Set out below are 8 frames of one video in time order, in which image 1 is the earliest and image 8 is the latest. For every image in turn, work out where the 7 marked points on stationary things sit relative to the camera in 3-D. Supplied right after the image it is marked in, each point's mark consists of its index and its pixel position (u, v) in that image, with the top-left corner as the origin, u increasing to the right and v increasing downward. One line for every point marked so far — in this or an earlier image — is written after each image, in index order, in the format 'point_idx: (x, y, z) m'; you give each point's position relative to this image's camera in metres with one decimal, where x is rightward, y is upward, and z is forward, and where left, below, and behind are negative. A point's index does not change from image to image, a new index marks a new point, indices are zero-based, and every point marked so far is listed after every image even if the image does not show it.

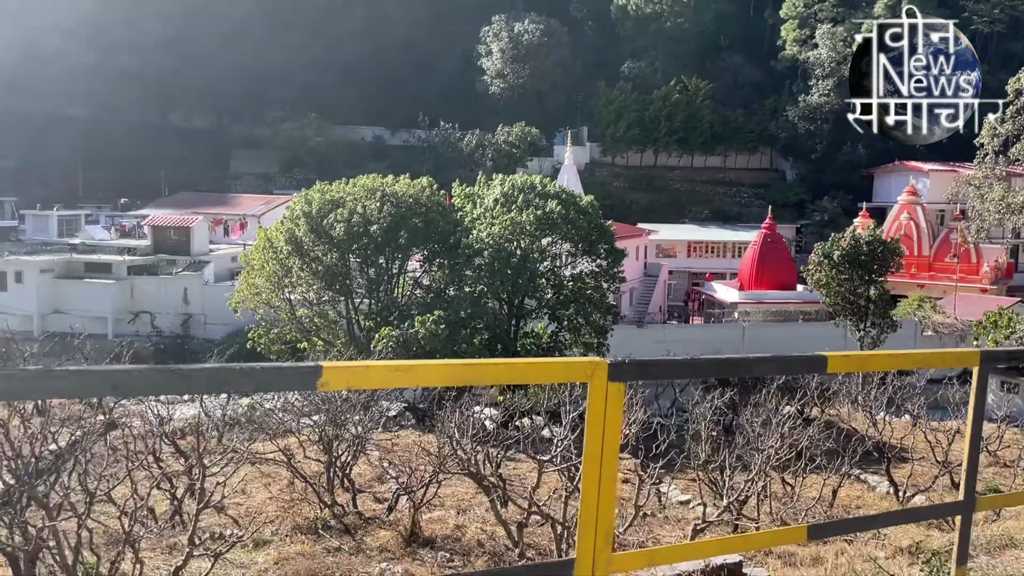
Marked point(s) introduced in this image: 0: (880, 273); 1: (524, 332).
0: (+7.2, +0.3, +17.4) m
1: (+0.3, -0.8, +15.8) m
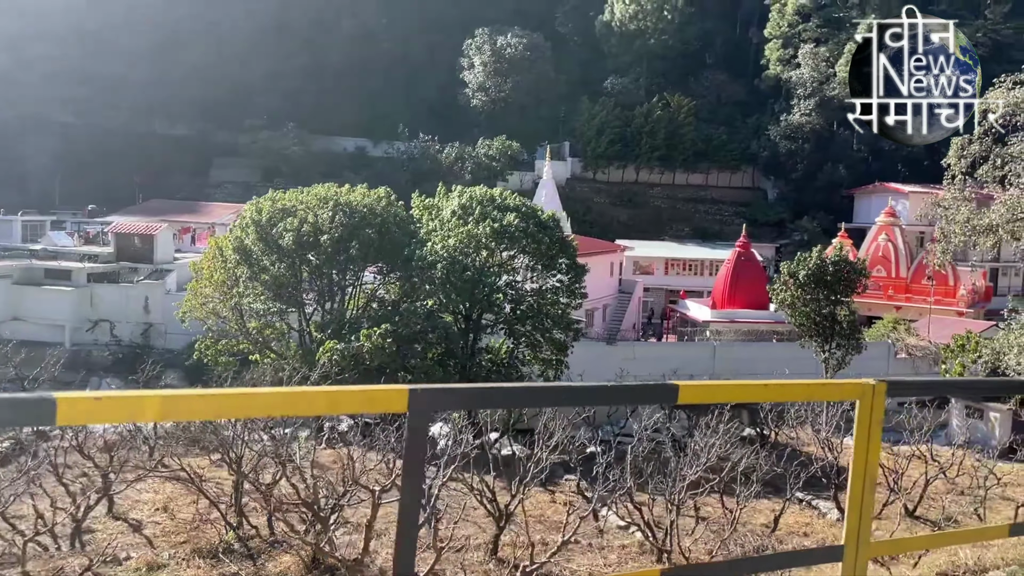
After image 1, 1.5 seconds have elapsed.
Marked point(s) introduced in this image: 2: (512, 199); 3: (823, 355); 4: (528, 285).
0: (+6.5, -0.1, +17.1) m
1: (-0.5, -1.1, +15.5) m
2: (0.0, +1.6, +15.4) m
3: (+6.2, -1.3, +17.9) m
4: (+0.3, 0.0, +16.0) m
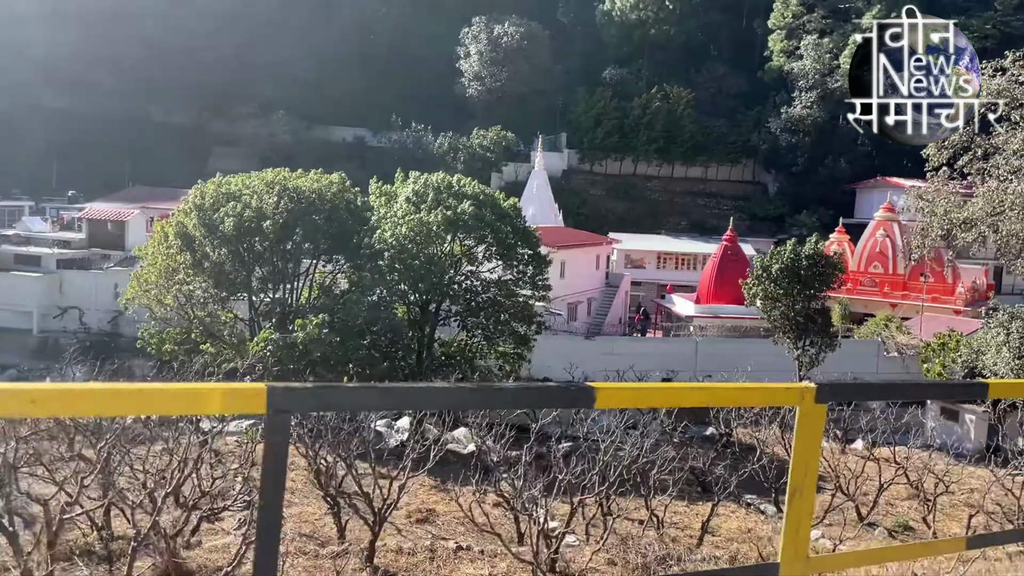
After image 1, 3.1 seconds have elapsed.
0: (+5.8, 0.0, +16.5) m
1: (-1.3, -0.9, +15.0) m
2: (-0.7, +1.7, +14.9) m
3: (+5.5, -1.2, +17.2) m
4: (-0.5, +0.2, +15.5) m
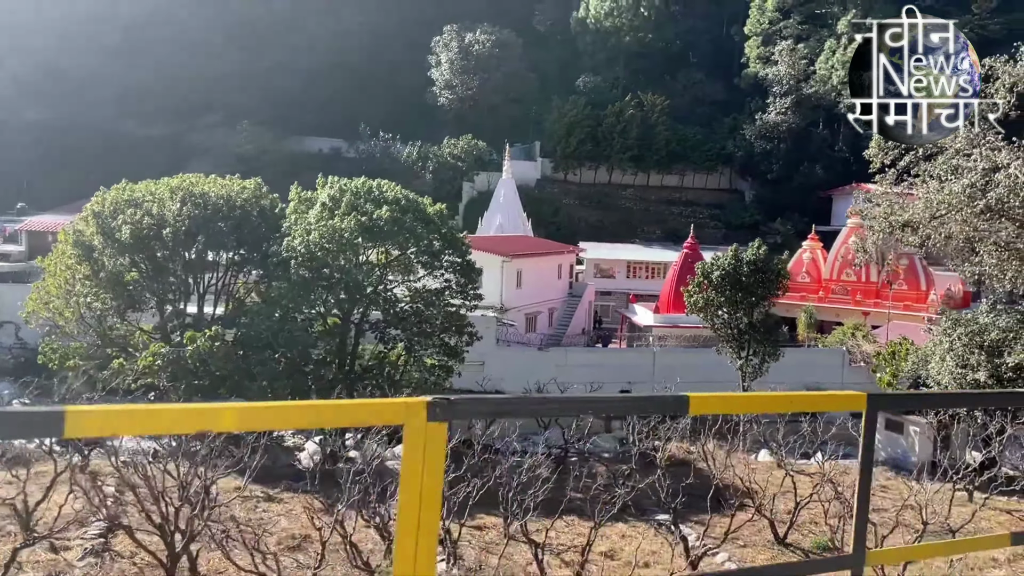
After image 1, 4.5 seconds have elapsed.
0: (+4.5, -0.1, +15.8) m
1: (-2.5, -1.0, +14.3) m
2: (-2.0, +1.6, +14.3) m
3: (+4.3, -1.4, +16.6) m
4: (-1.7, 0.0, +14.8) m
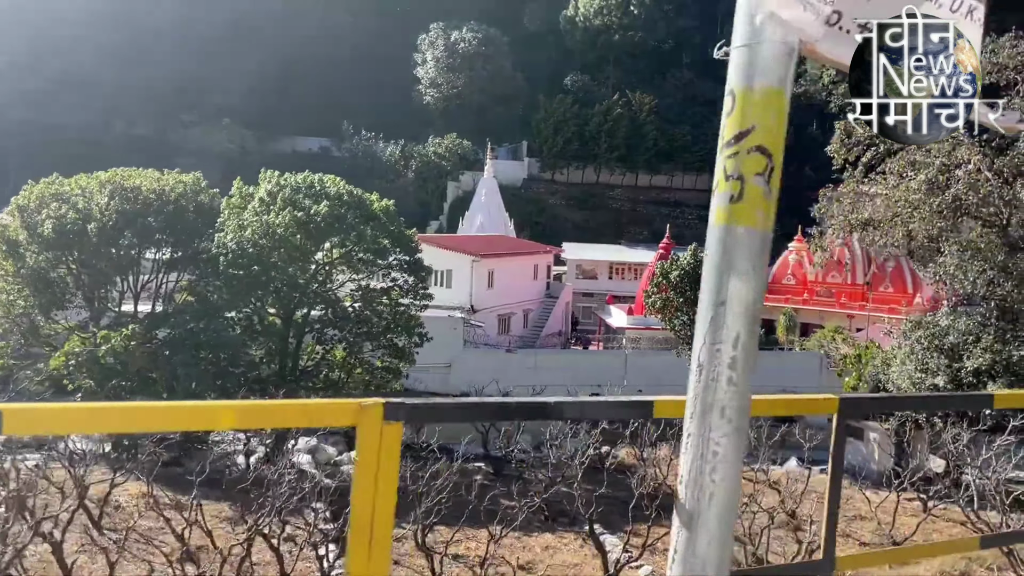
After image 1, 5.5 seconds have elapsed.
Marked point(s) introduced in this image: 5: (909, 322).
0: (+3.7, -0.2, +15.3) m
1: (-3.4, -1.0, +13.8) m
2: (-2.8, +1.6, +13.8) m
3: (+3.4, -1.4, +16.0) m
4: (-2.5, 0.0, +14.4) m
5: (+6.1, -0.5, +13.5) m
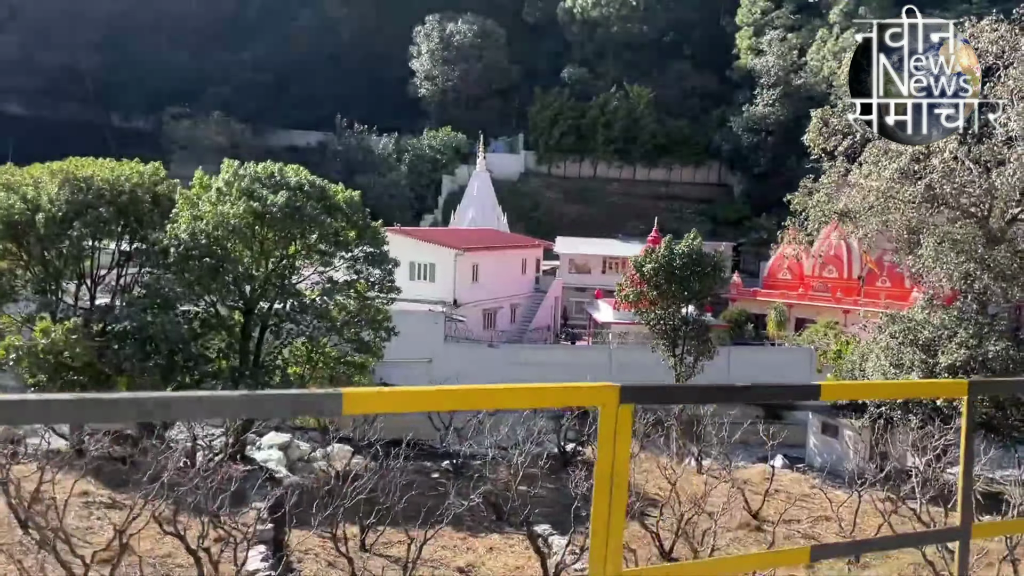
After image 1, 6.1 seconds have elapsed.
0: (+3.2, 0.0, +14.9) m
1: (-3.9, -0.9, +13.5) m
2: (-3.4, +1.7, +13.4) m
3: (+2.9, -1.3, +15.6) m
4: (-3.1, +0.2, +14.0) m
5: (+5.5, -0.4, +13.1) m
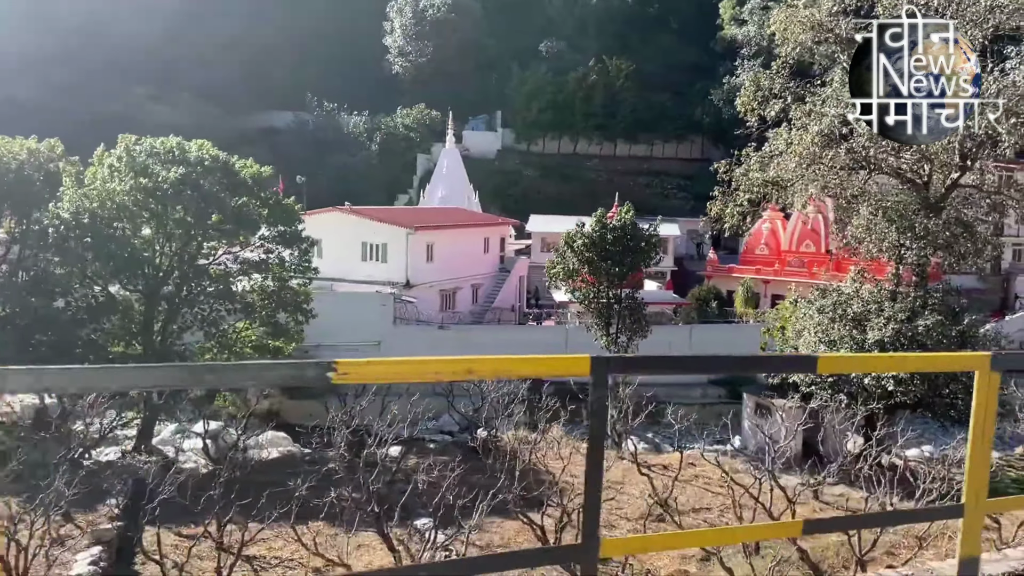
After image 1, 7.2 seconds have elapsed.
0: (+1.9, +0.4, +14.1) m
1: (-5.1, -0.6, +12.9) m
2: (-4.6, +2.0, +12.7) m
3: (+1.7, -0.9, +14.9) m
4: (-4.3, +0.4, +13.4) m
5: (+4.3, 0.0, +12.3) m
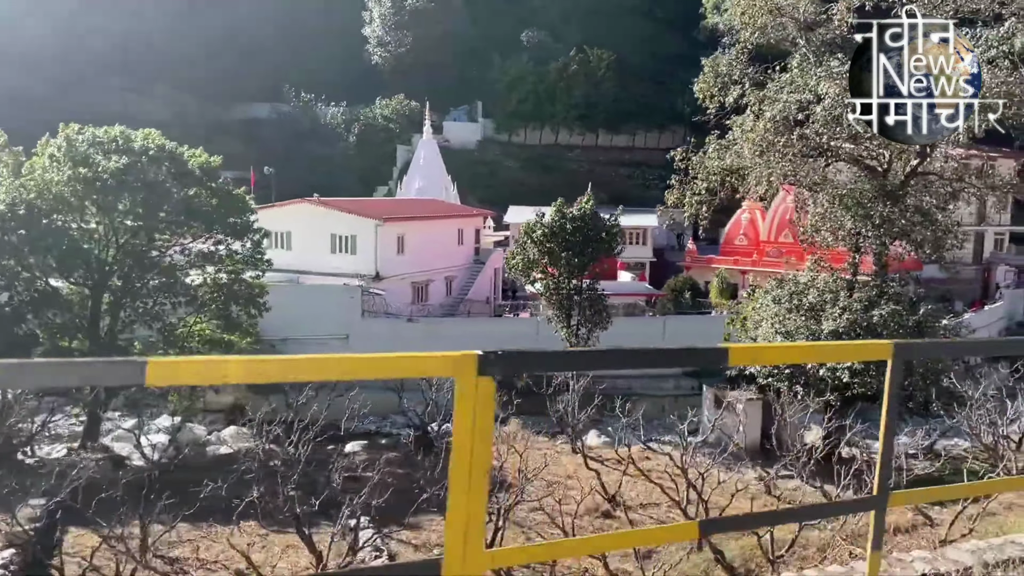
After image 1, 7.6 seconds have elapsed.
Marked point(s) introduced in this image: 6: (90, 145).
0: (+1.3, +0.5, +13.9) m
1: (-5.8, -0.5, +12.6) m
2: (-5.3, +2.1, +12.4) m
3: (+1.1, -0.7, +14.6) m
4: (-5.0, +0.6, +13.0) m
5: (+3.6, +0.1, +12.0) m
6: (-5.8, +2.0, +12.2) m
